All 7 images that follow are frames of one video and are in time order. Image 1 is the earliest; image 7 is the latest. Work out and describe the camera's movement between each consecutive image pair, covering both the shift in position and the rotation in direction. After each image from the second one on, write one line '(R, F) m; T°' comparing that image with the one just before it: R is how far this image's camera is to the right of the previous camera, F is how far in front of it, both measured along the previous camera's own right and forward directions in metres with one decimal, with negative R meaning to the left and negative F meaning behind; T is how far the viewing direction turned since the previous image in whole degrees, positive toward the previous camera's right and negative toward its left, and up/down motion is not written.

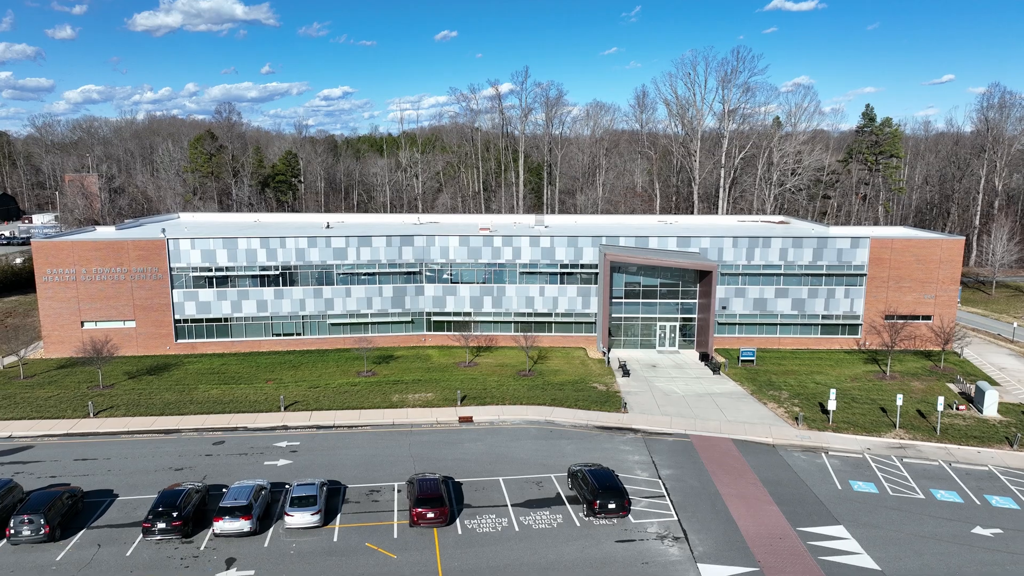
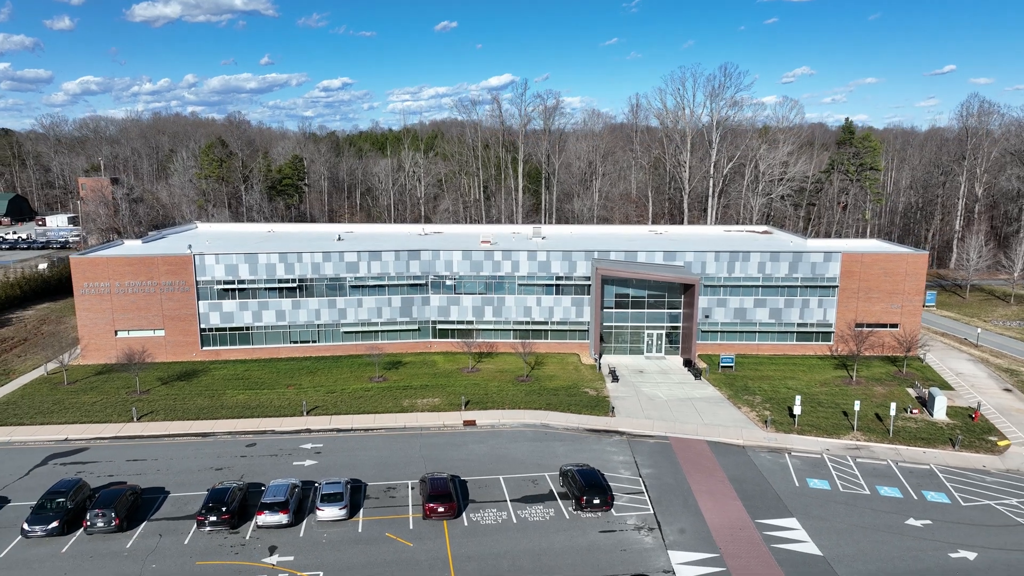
(0.0, -2.4) m; 0°
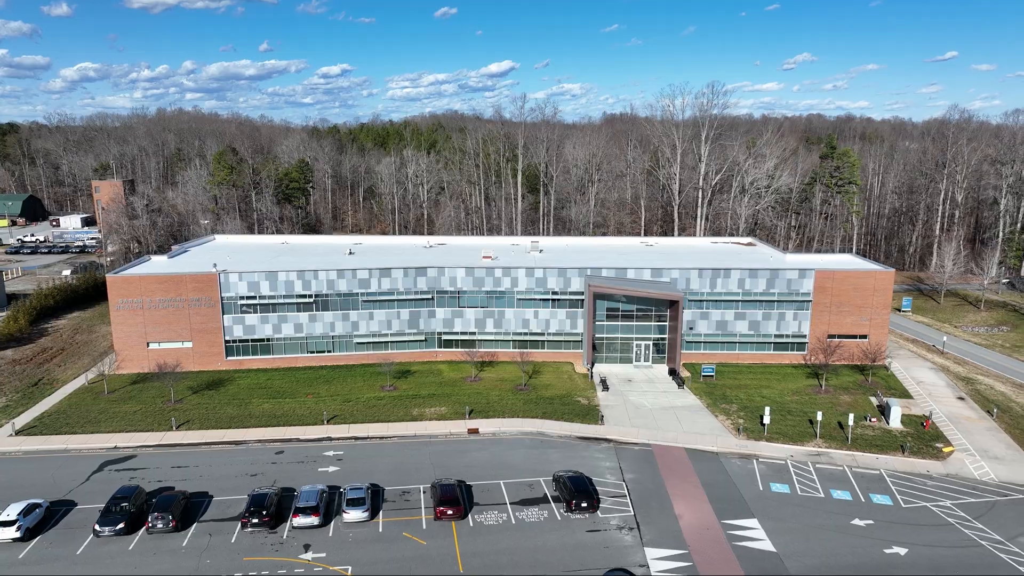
(0.0, -2.6) m; 0°
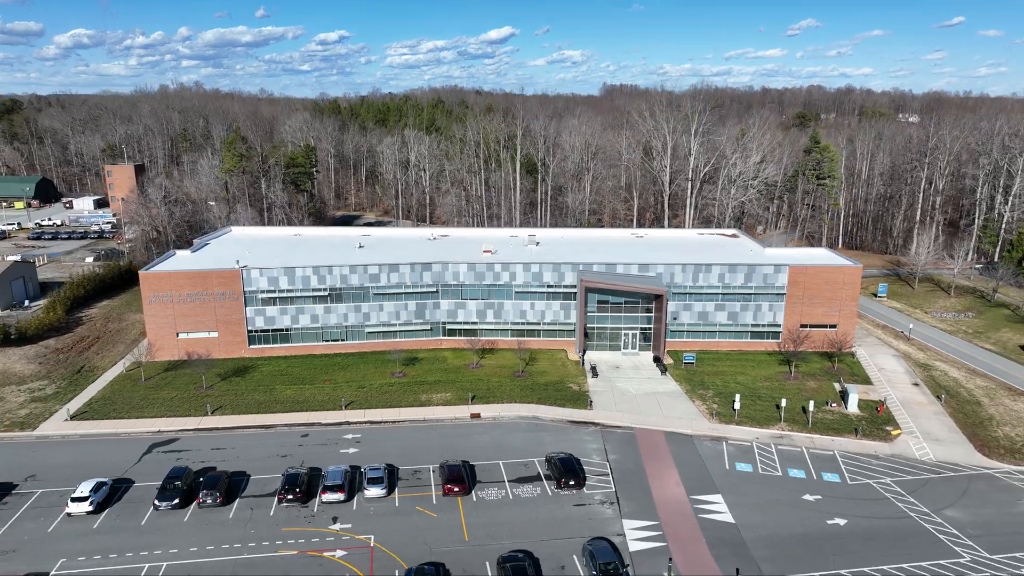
(+0.1, -3.0) m; 0°
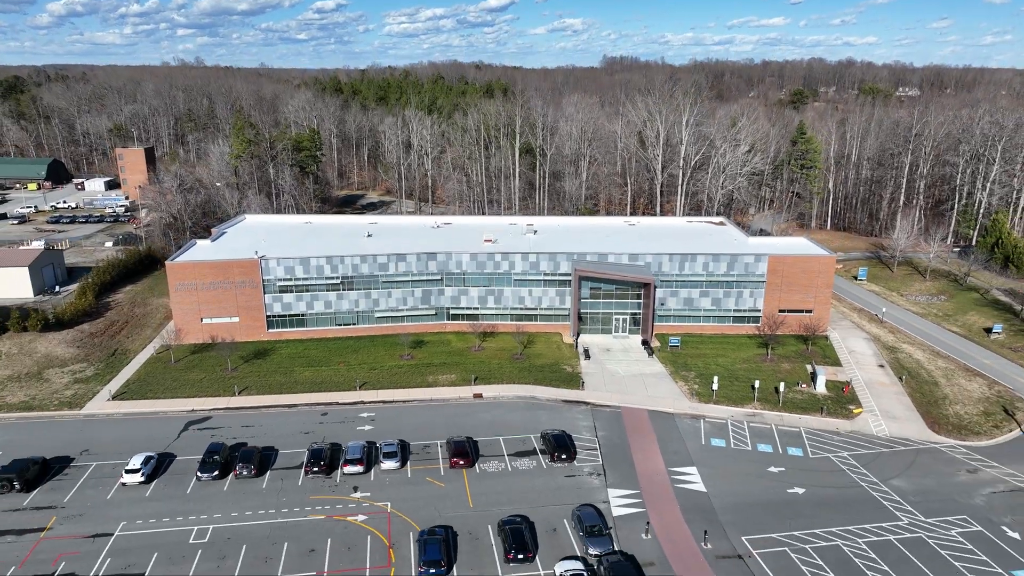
(0.0, -2.8) m; 0°
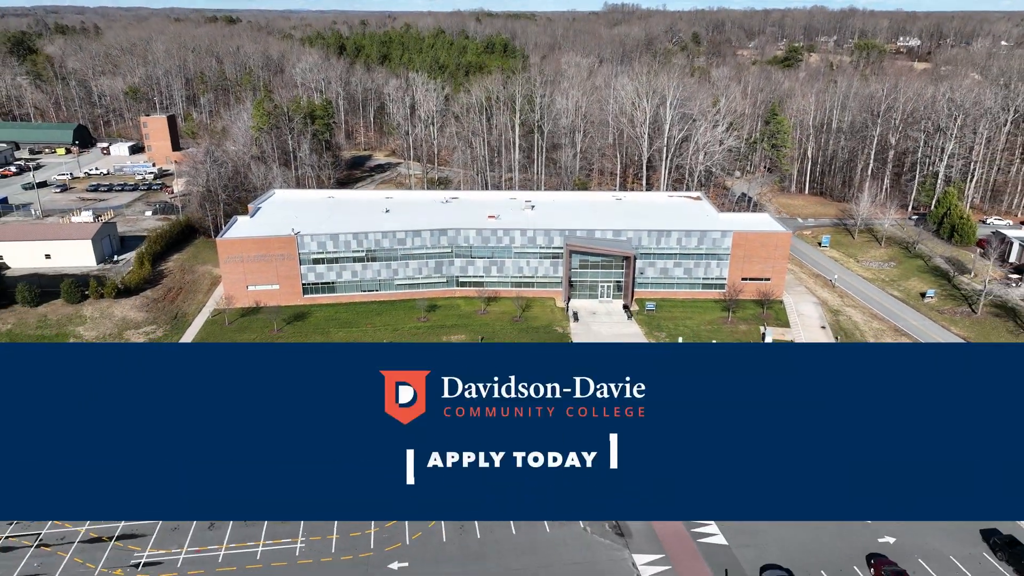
(0.0, -6.5) m; 0°
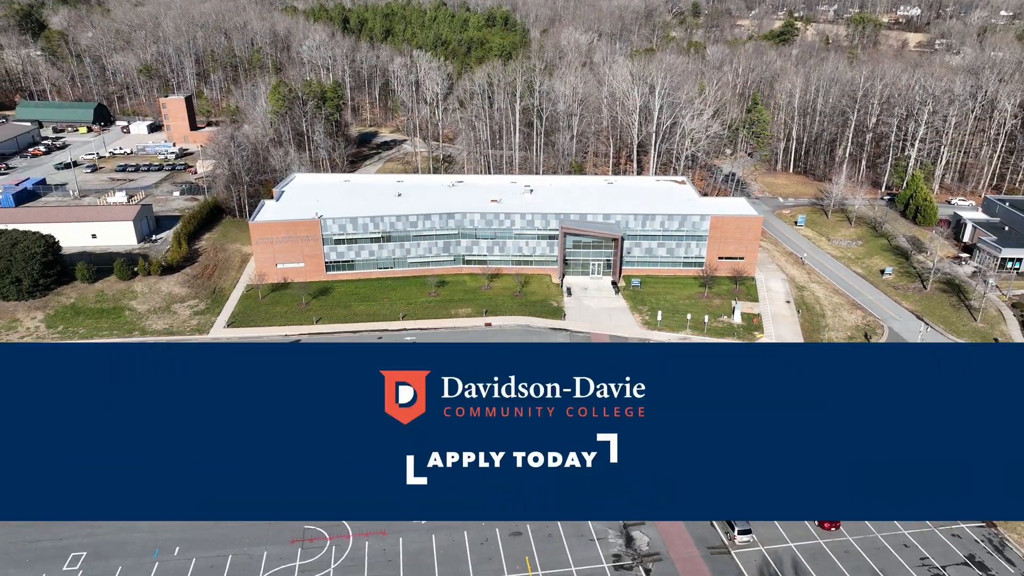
(0.0, -5.4) m; 0°
